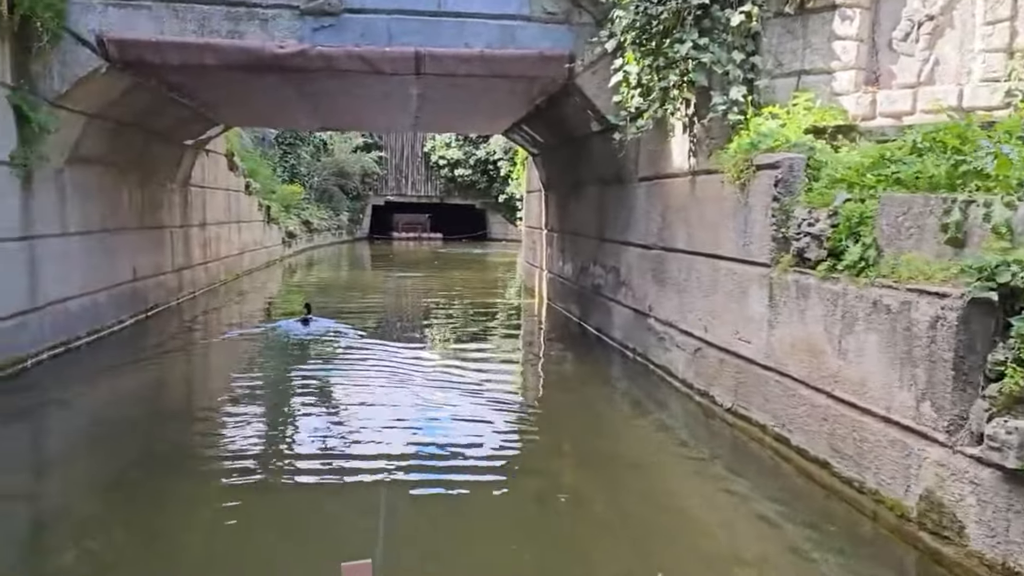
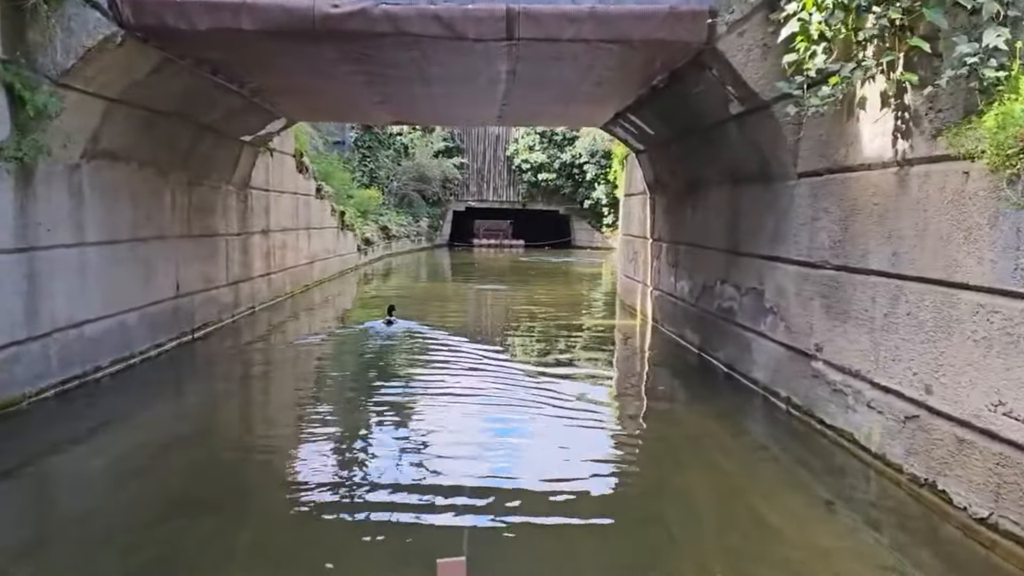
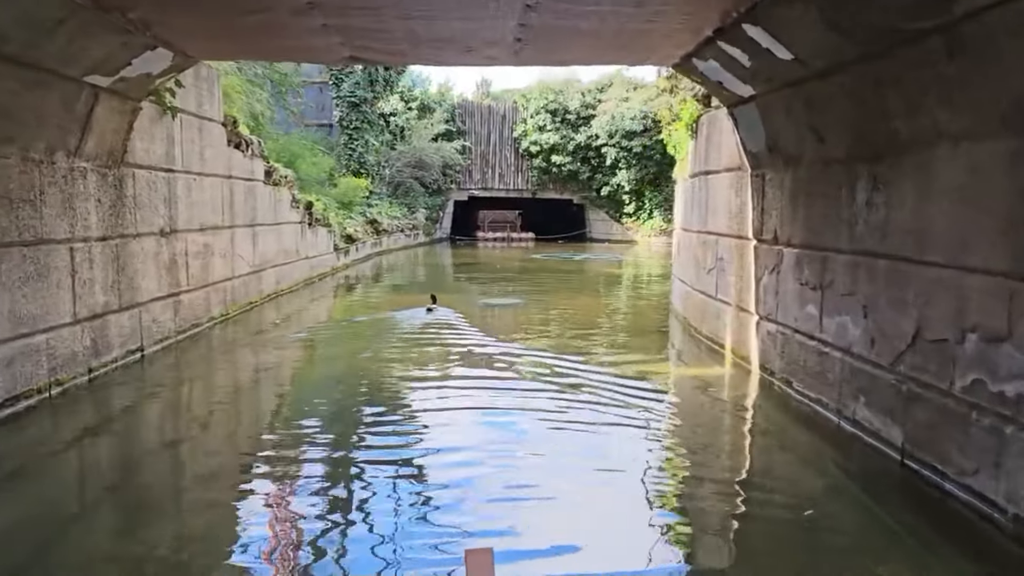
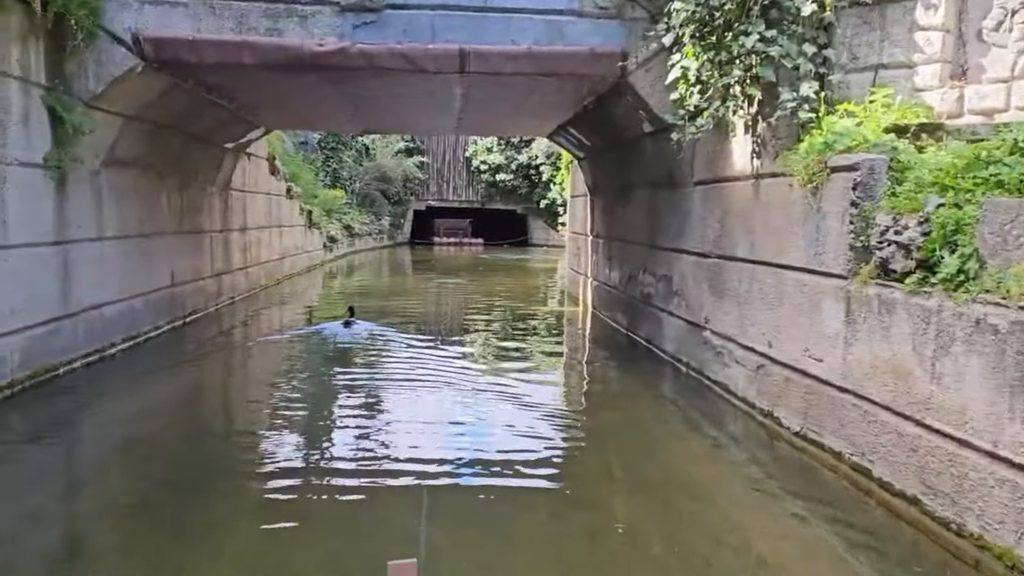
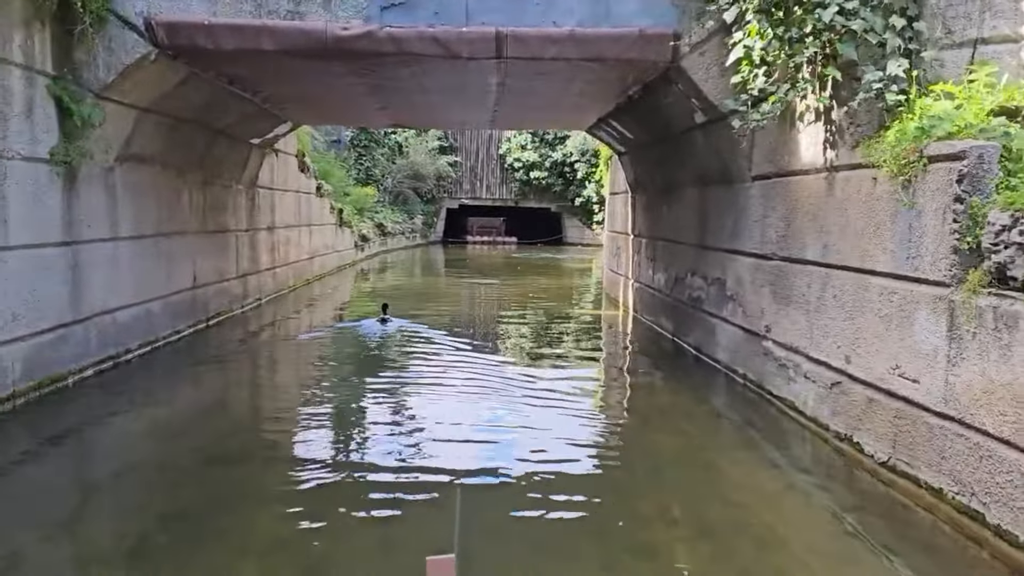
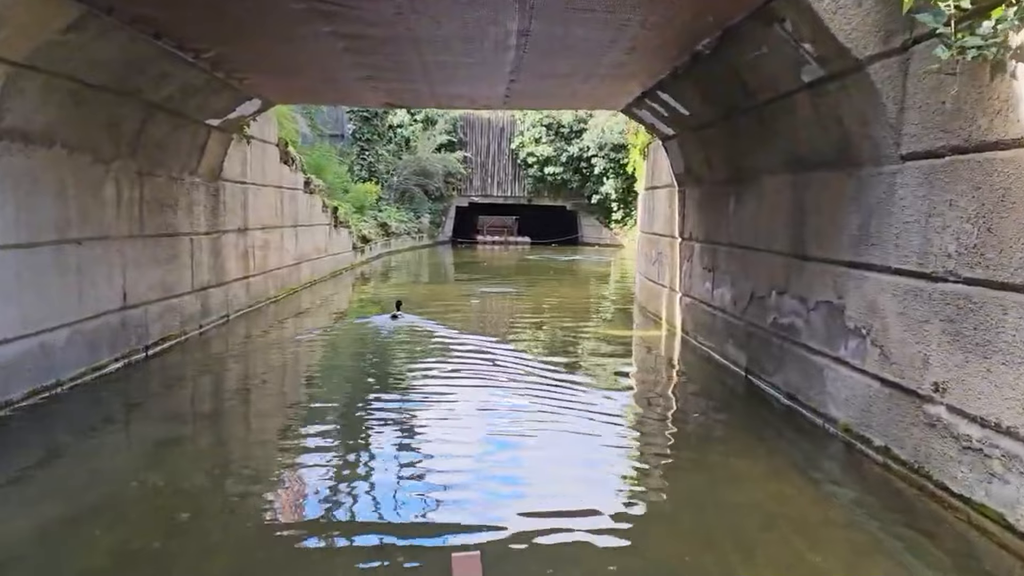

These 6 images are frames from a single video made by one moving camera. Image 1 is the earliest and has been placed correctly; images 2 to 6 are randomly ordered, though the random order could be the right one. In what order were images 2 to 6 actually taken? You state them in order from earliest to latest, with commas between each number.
4, 5, 2, 6, 3
